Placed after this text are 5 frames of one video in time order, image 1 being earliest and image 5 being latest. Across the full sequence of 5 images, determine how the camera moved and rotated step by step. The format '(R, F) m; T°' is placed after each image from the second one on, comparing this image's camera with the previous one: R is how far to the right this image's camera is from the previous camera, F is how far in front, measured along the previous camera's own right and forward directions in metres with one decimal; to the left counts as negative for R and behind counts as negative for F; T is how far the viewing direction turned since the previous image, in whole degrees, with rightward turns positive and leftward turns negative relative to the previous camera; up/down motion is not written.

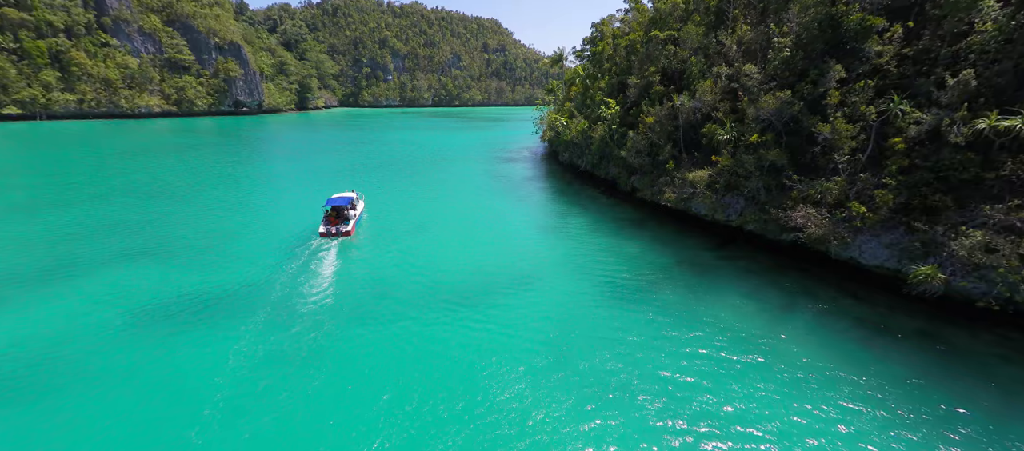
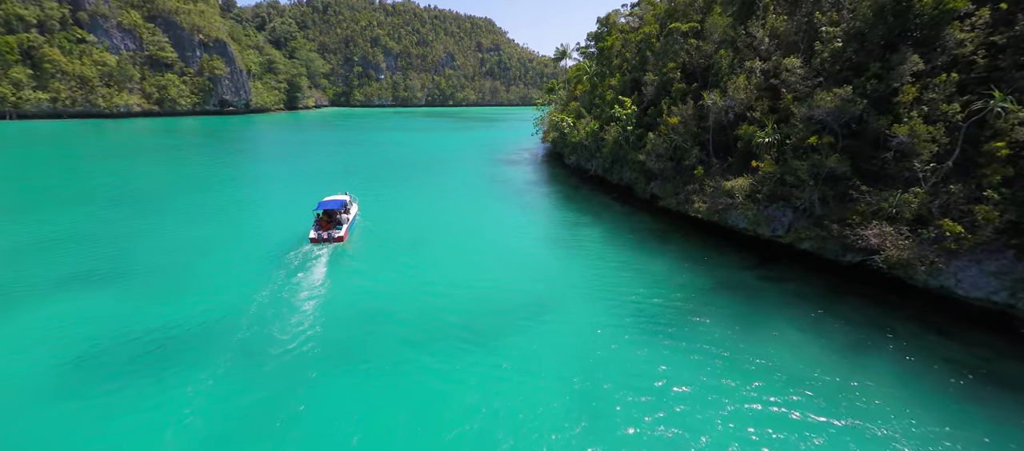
(-0.9, +3.0) m; +1°
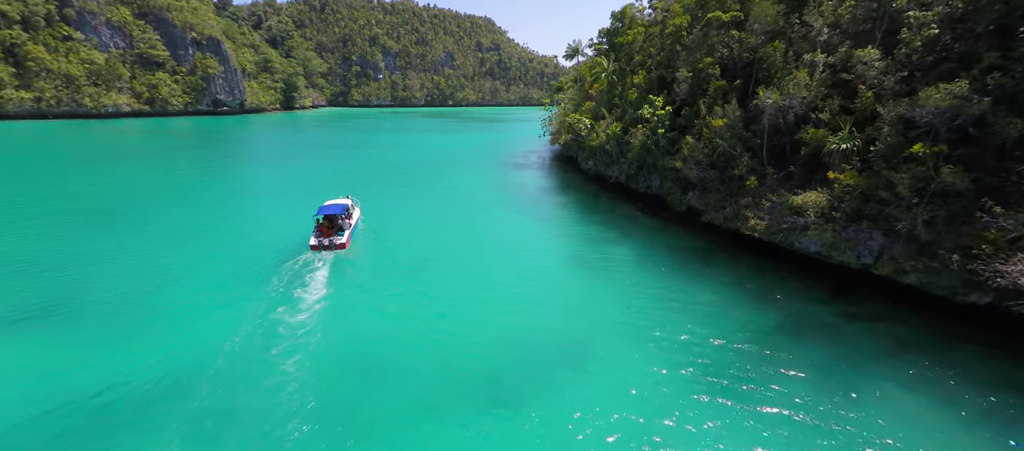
(-1.1, +3.3) m; 0°
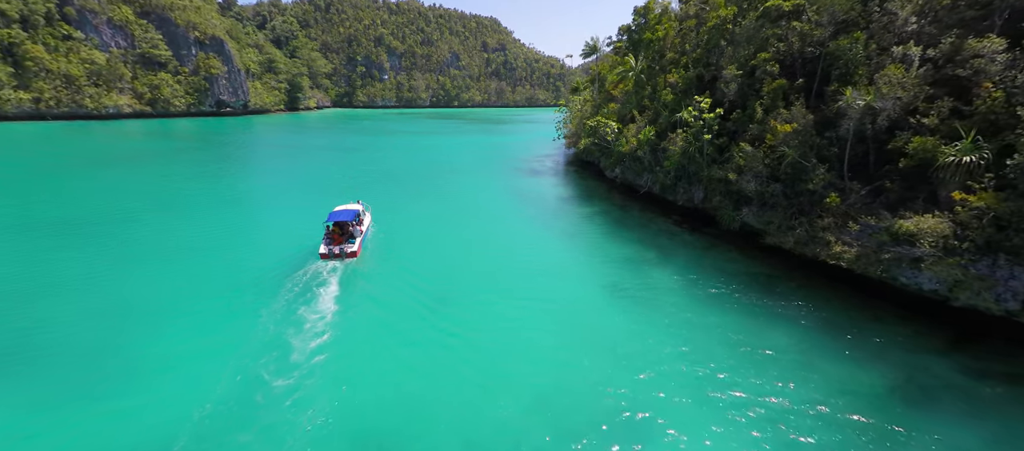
(-1.2, +3.1) m; -1°
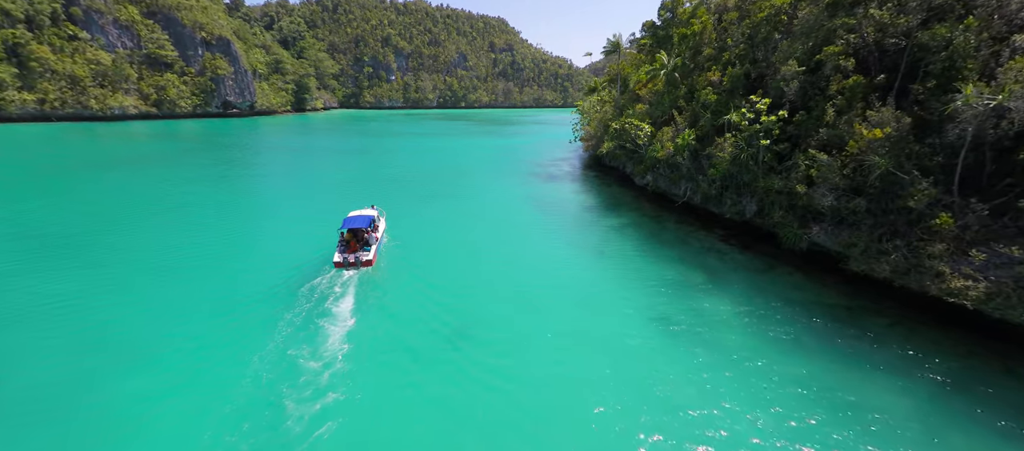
(-1.1, +2.8) m; -1°
